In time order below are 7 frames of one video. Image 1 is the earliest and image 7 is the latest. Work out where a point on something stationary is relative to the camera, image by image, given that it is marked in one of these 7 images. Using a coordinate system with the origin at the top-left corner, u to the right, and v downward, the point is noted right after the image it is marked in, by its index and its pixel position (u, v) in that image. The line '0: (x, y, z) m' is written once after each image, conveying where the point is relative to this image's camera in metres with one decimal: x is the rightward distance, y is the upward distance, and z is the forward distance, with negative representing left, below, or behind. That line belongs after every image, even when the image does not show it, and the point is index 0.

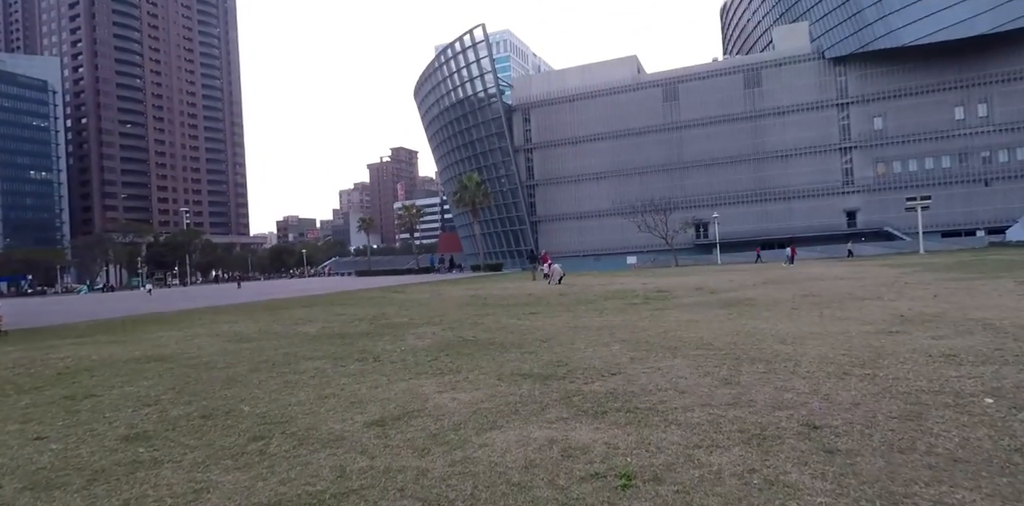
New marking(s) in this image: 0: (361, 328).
0: (-3.6, -1.8, +13.2) m
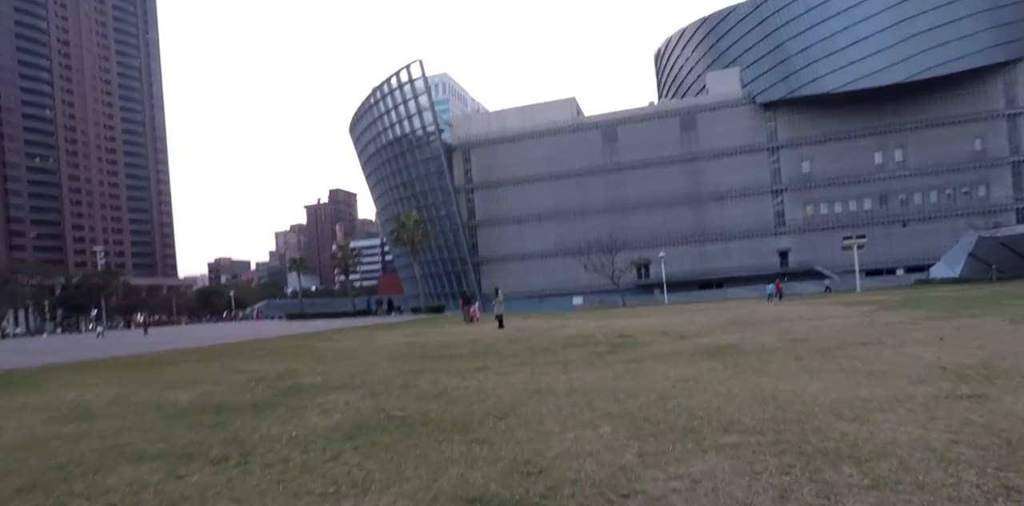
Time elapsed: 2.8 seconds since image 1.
0: (-4.7, -2.6, +9.9) m
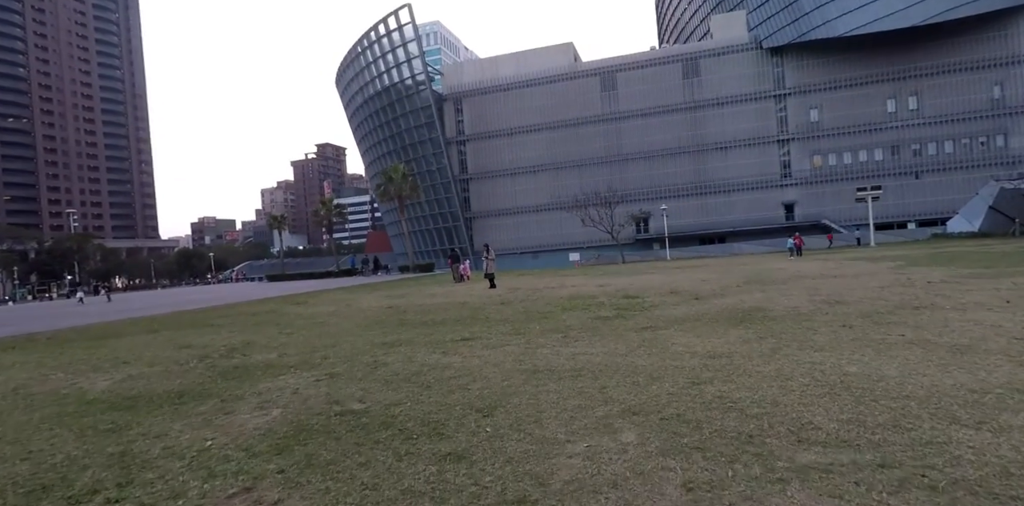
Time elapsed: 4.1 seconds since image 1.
0: (-4.8, -1.8, +8.1) m
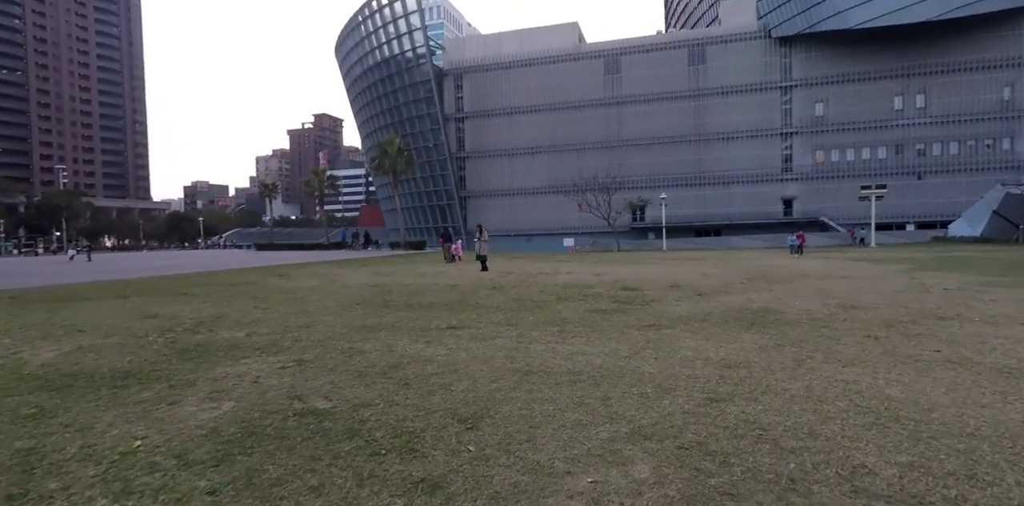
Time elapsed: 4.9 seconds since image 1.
0: (-4.9, -1.3, +7.3) m
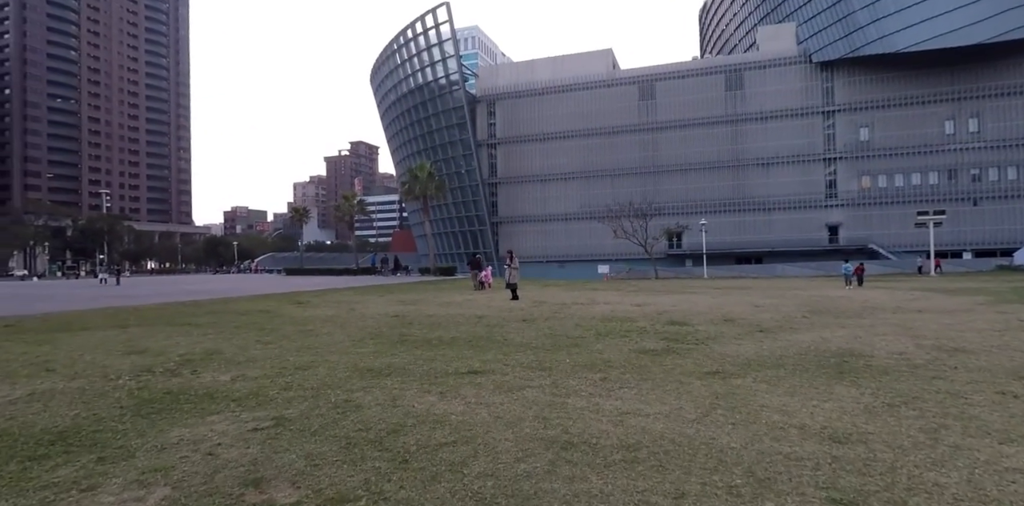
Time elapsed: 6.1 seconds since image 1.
0: (-4.6, -1.7, +6.0) m
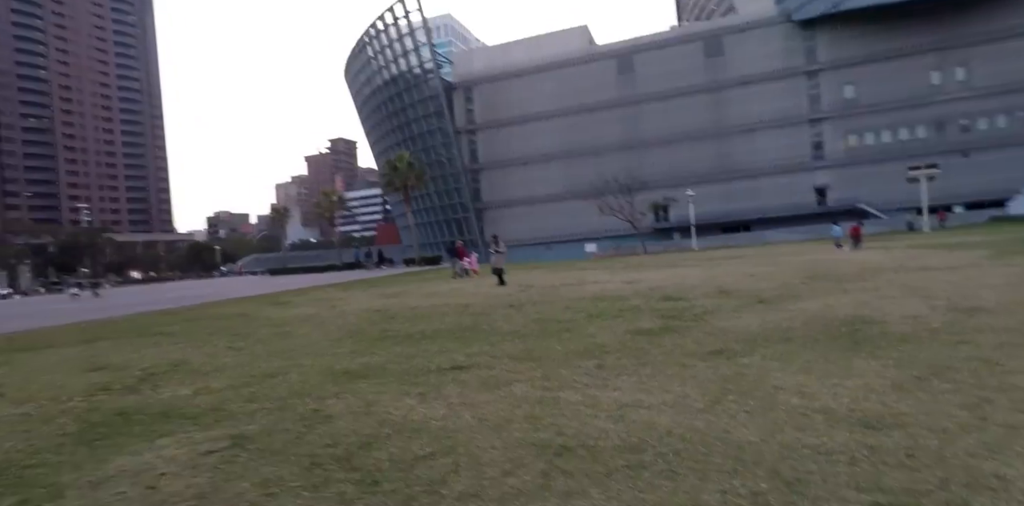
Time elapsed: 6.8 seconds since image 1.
0: (-4.7, -1.8, +5.3) m
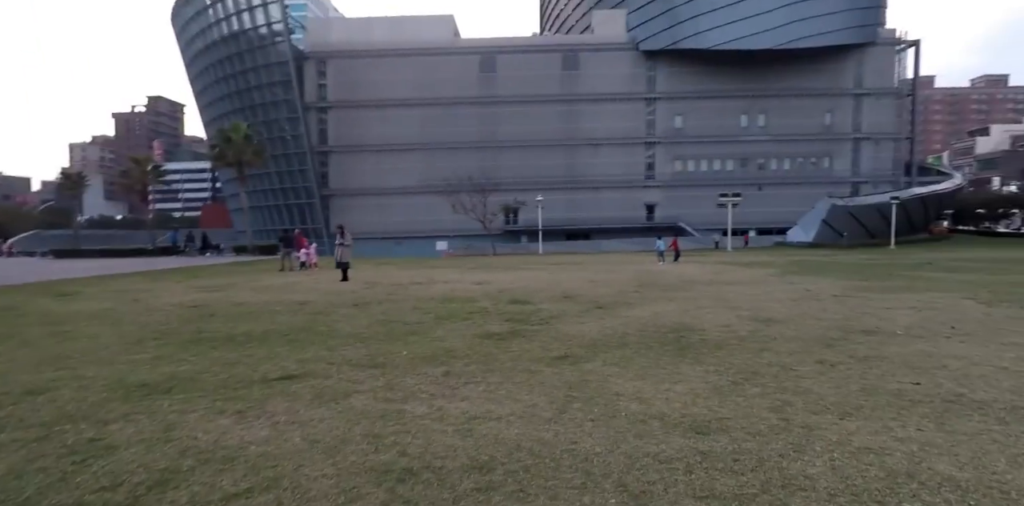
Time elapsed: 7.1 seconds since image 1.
0: (-6.0, -1.5, +3.5) m
